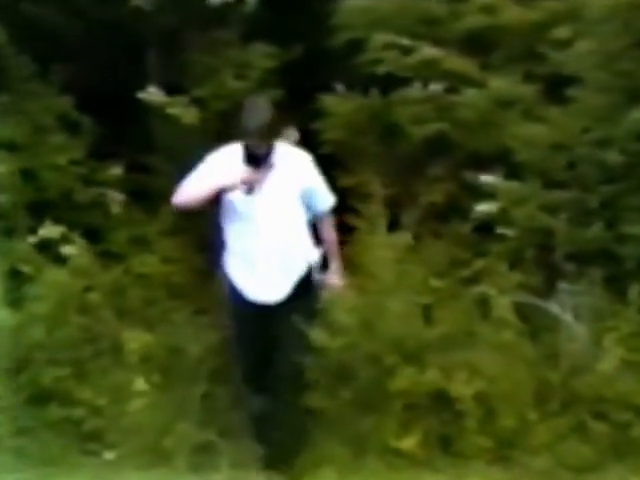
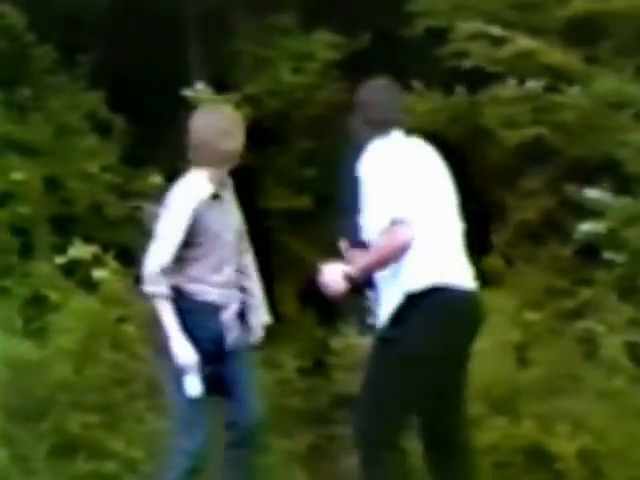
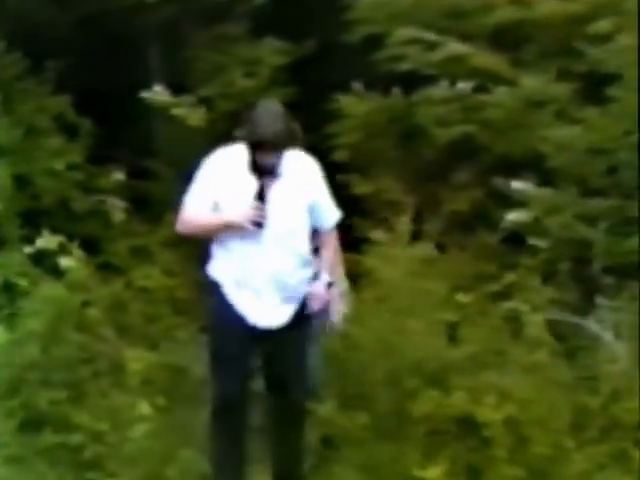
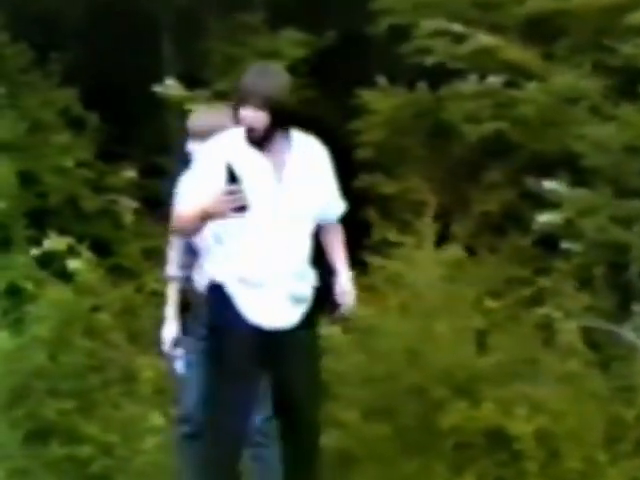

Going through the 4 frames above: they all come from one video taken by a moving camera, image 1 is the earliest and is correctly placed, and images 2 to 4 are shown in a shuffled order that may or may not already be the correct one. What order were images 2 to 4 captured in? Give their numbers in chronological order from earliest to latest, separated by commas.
3, 4, 2
